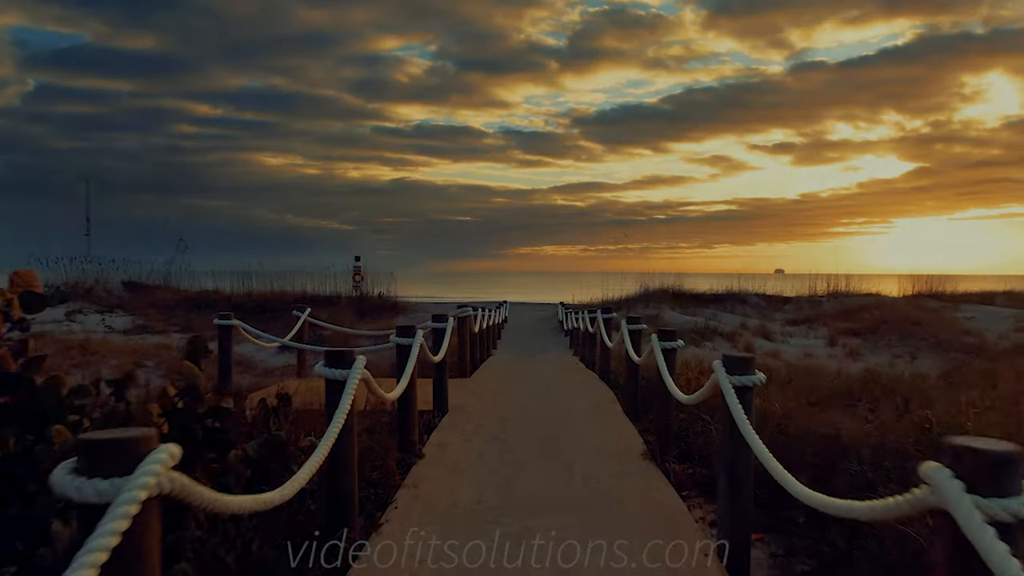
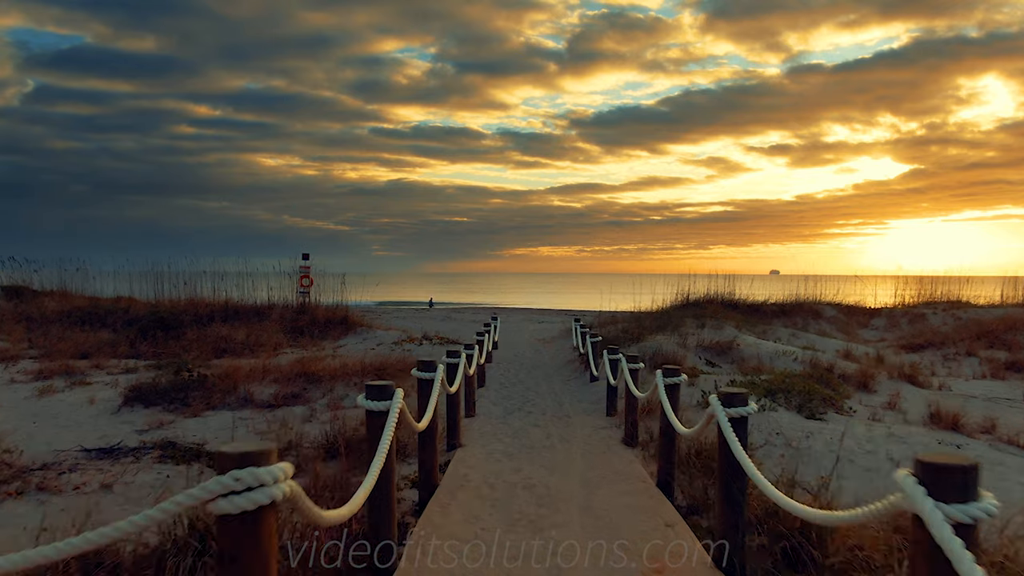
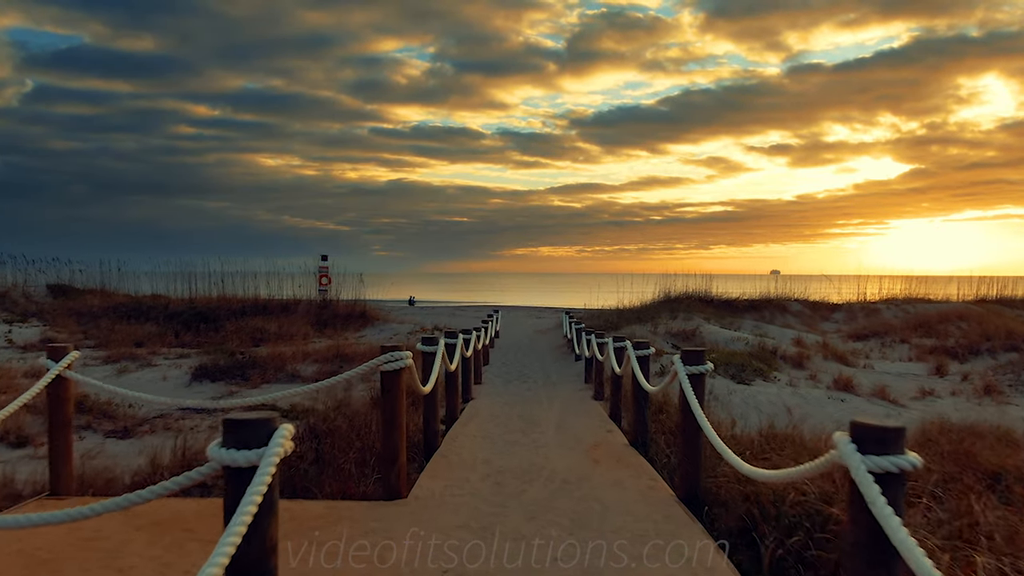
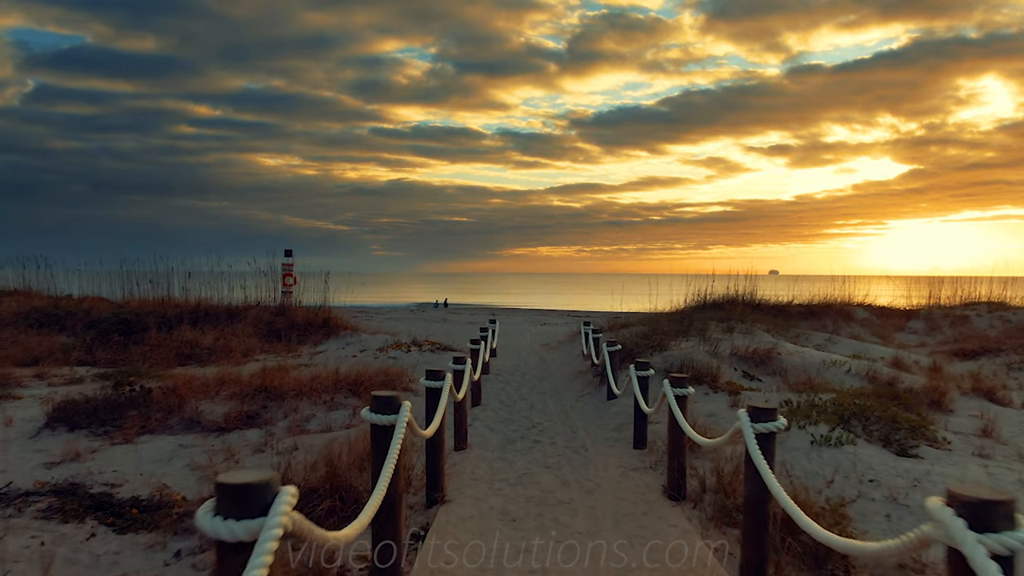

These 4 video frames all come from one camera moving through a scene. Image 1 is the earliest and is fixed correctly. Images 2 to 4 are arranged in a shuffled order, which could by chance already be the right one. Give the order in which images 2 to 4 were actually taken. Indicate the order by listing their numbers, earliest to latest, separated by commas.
3, 2, 4
